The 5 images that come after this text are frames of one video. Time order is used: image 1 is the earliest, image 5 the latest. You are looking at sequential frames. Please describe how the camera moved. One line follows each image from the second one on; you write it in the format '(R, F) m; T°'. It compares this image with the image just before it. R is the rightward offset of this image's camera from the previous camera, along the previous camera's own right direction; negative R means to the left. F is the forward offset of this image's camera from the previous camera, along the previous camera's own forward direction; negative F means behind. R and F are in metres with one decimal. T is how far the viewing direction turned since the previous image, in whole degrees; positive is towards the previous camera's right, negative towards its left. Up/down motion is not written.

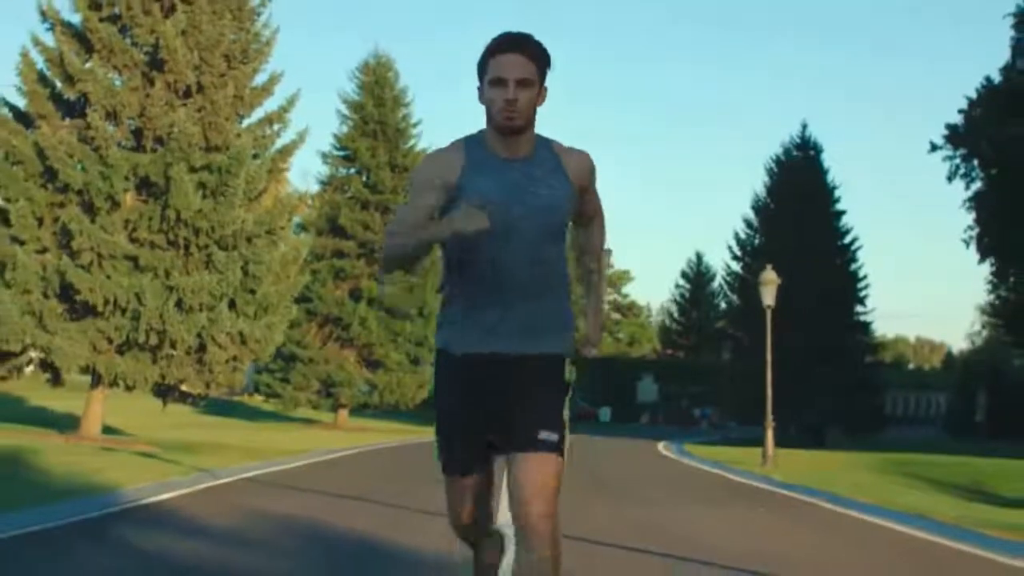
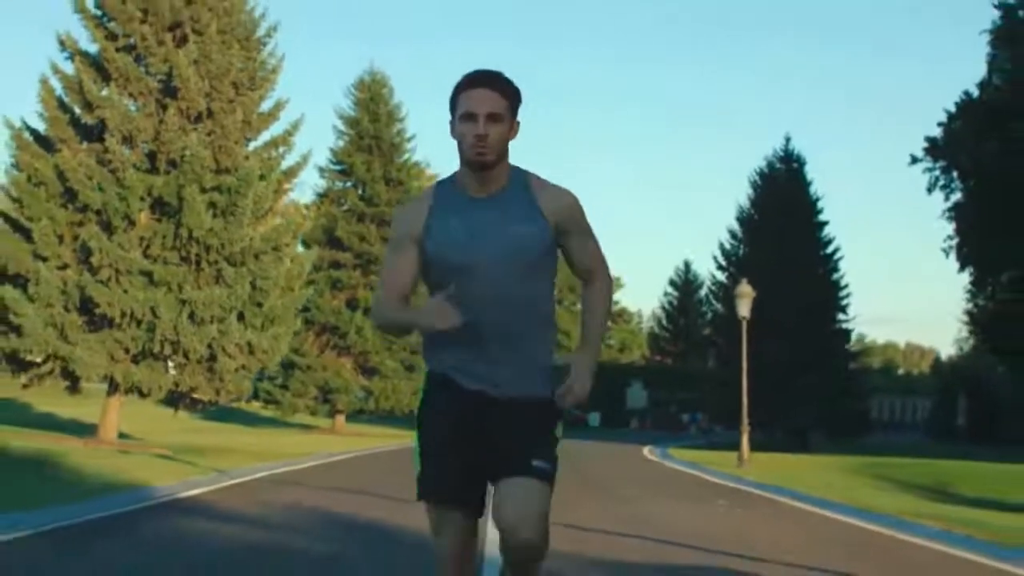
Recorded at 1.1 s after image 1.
(0.0, -1.5) m; 0°
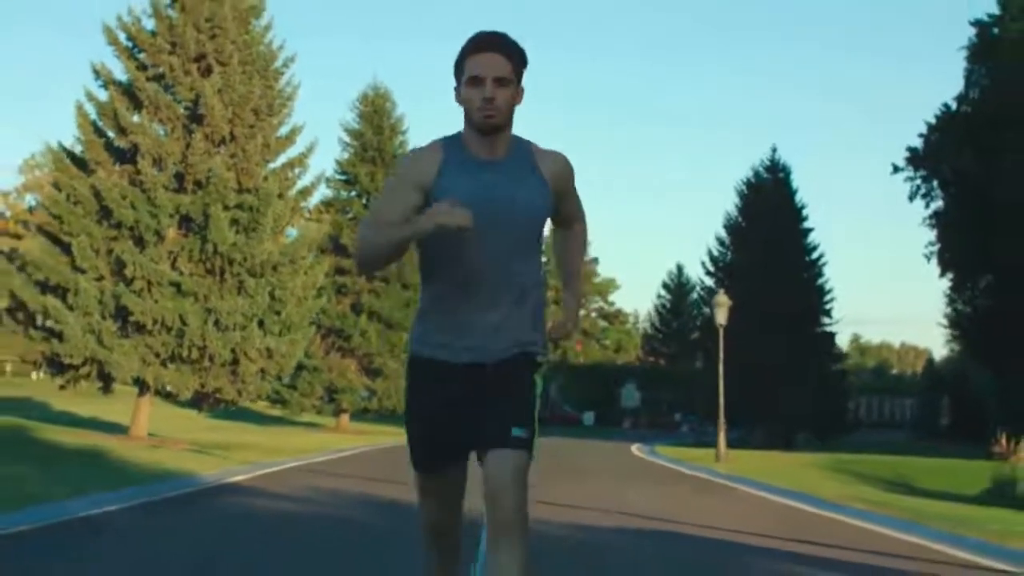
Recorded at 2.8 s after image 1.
(0.0, -2.3) m; 0°
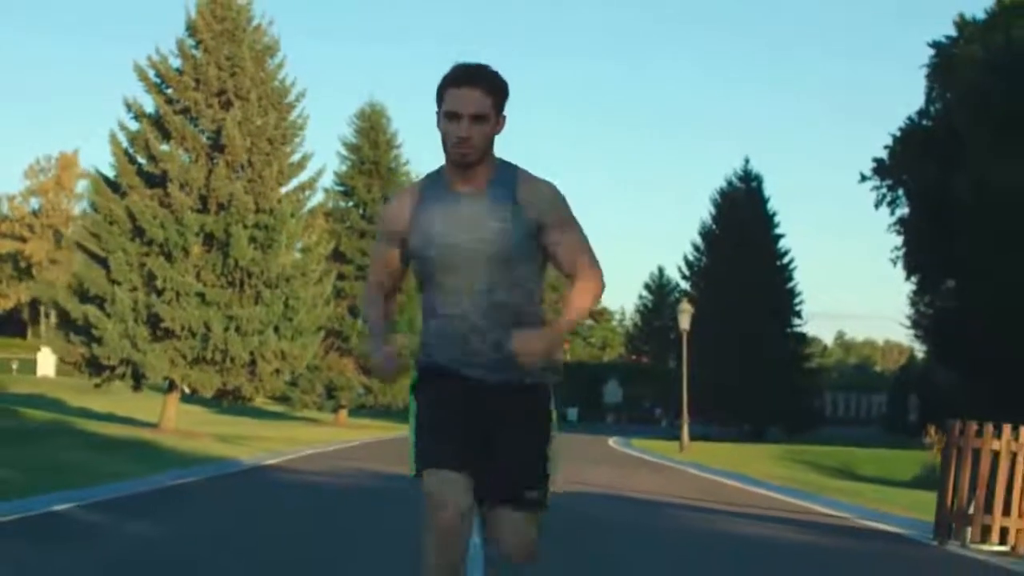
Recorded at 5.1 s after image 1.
(0.0, -3.4) m; 0°
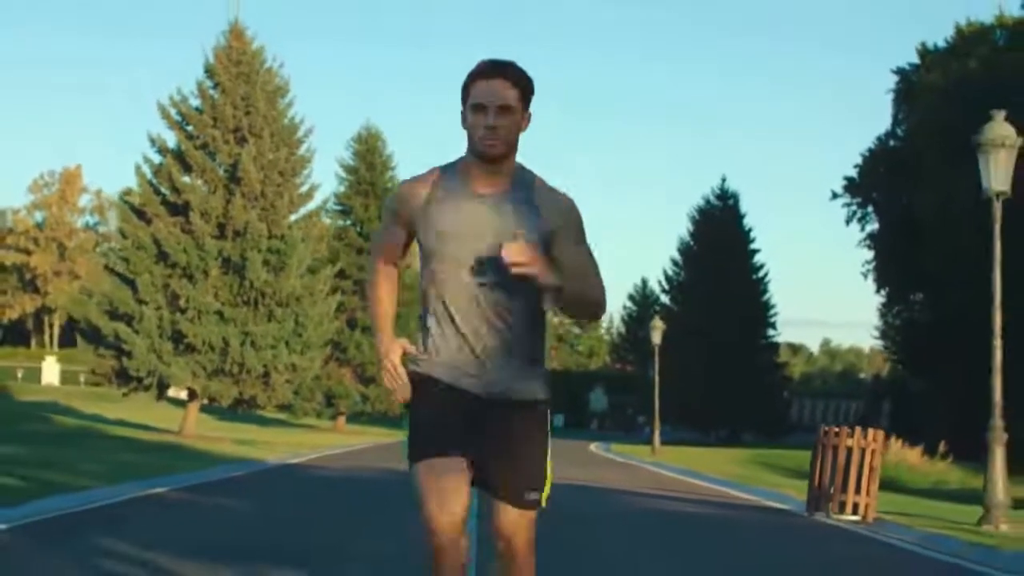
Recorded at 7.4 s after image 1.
(0.0, -3.2) m; 0°
